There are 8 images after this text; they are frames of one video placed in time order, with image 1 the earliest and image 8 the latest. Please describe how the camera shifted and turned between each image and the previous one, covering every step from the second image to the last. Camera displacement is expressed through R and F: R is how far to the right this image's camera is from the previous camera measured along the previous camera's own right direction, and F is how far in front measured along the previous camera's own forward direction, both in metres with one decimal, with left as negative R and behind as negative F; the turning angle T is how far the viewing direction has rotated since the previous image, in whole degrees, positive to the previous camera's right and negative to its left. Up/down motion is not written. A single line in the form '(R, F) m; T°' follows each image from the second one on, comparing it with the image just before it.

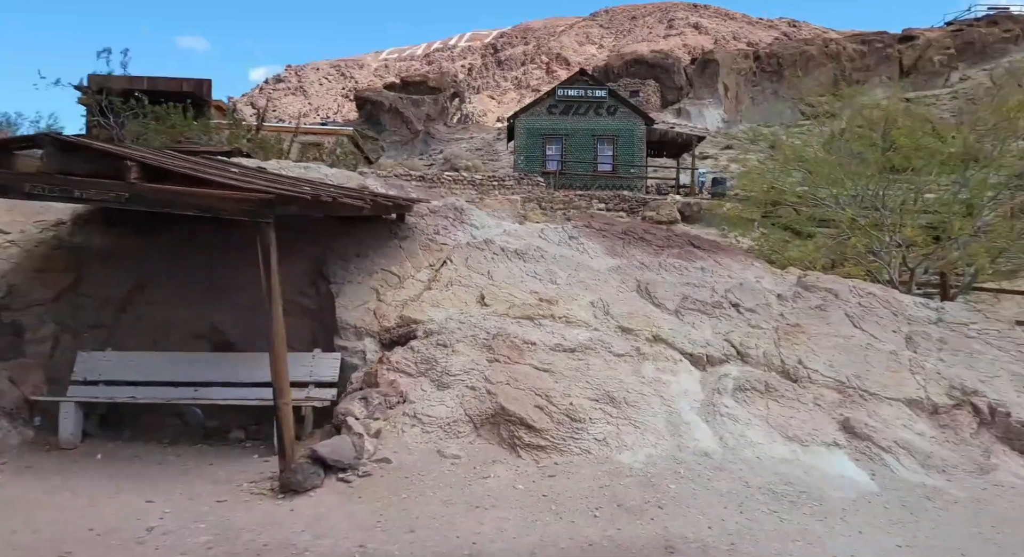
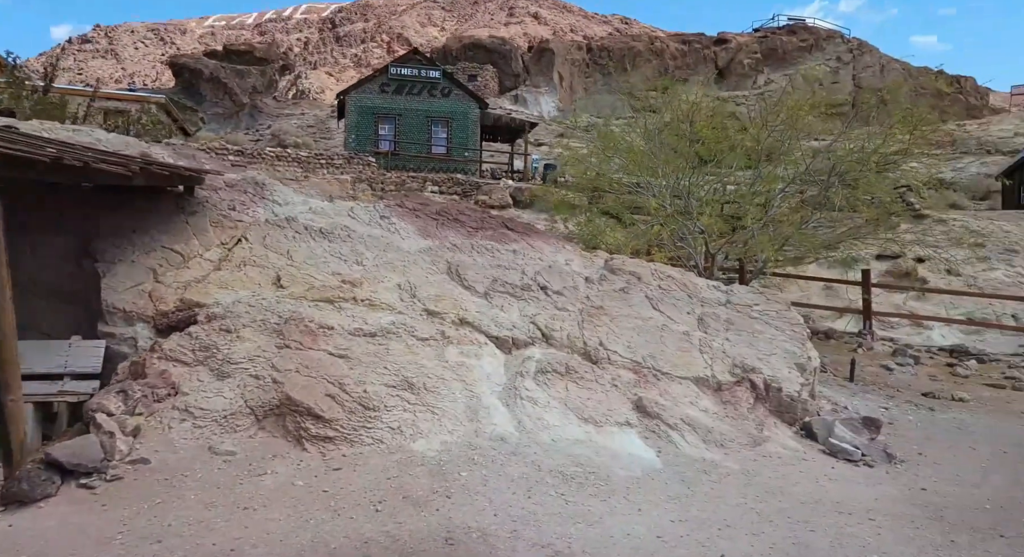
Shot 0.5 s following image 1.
(+0.7, +0.4) m; +12°
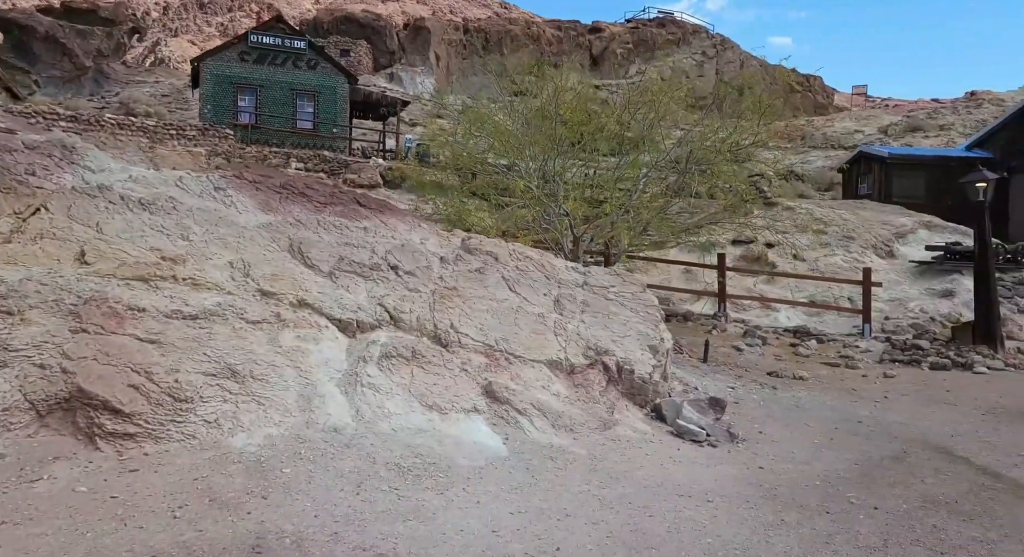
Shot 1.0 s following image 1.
(+0.5, +0.5) m; +10°
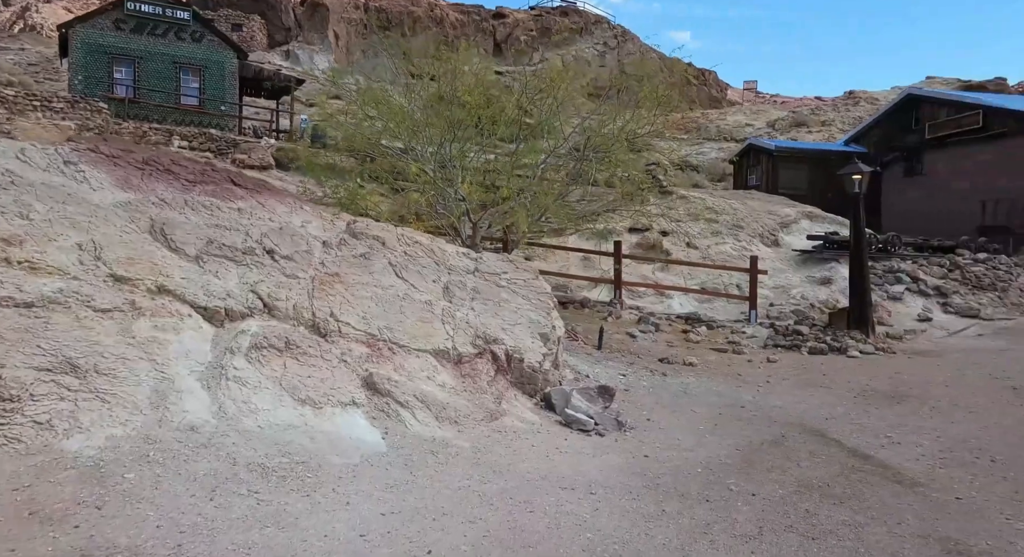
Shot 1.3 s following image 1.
(+0.3, +0.3) m; +8°
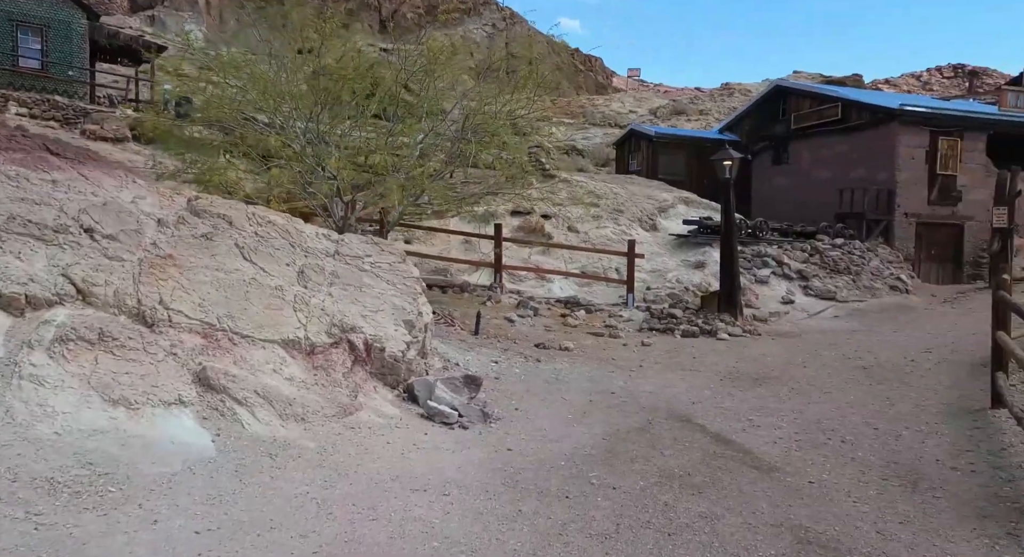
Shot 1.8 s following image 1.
(+0.3, +0.4) m; +9°
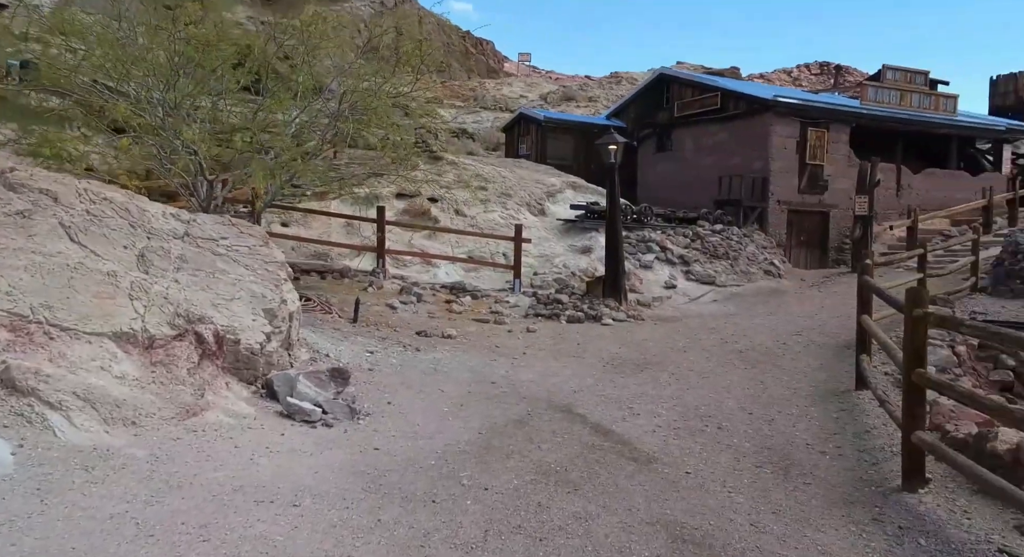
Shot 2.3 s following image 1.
(+0.2, +0.4) m; +9°
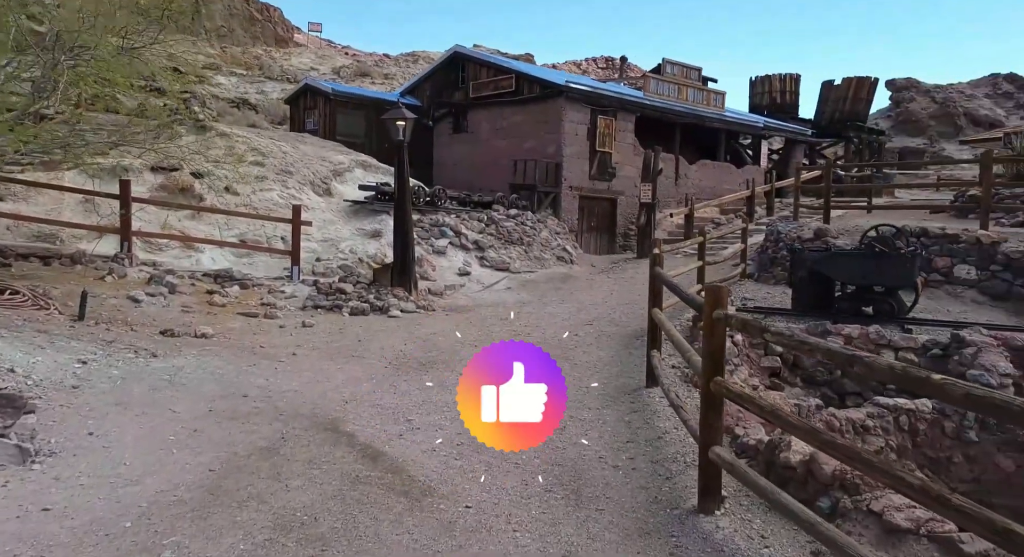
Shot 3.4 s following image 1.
(+0.3, +0.8) m; +17°
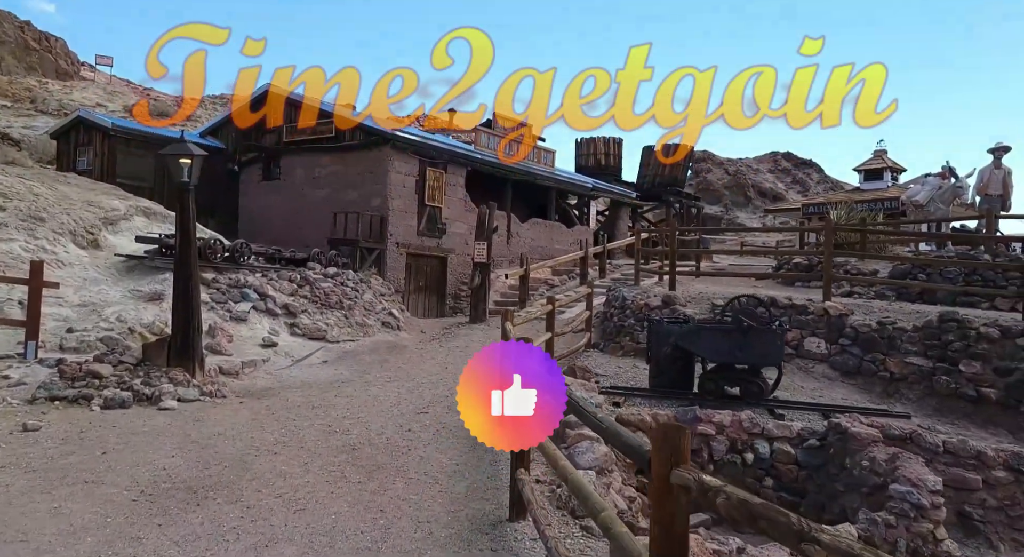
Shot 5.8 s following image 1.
(0.0, +1.3) m; +15°
